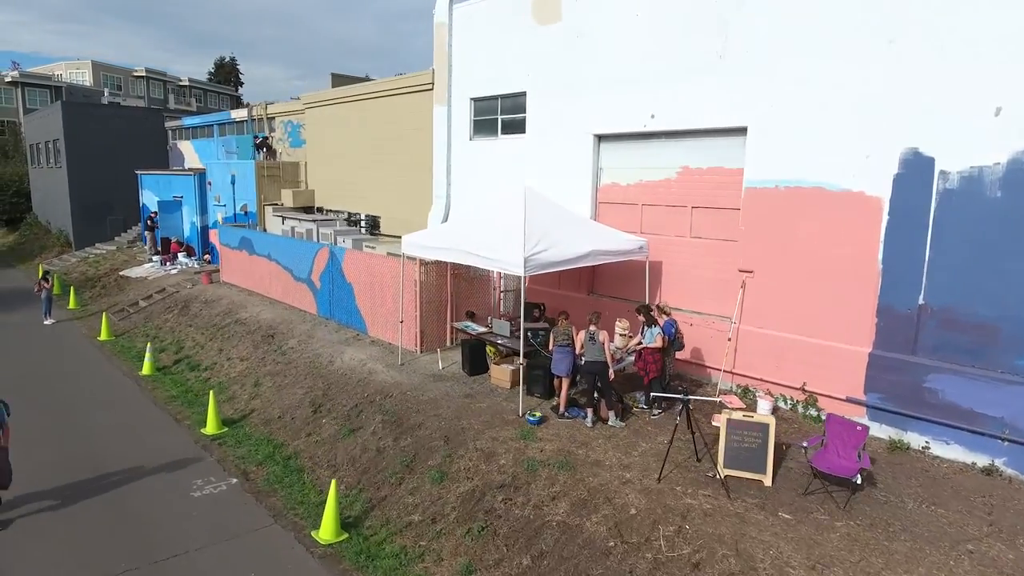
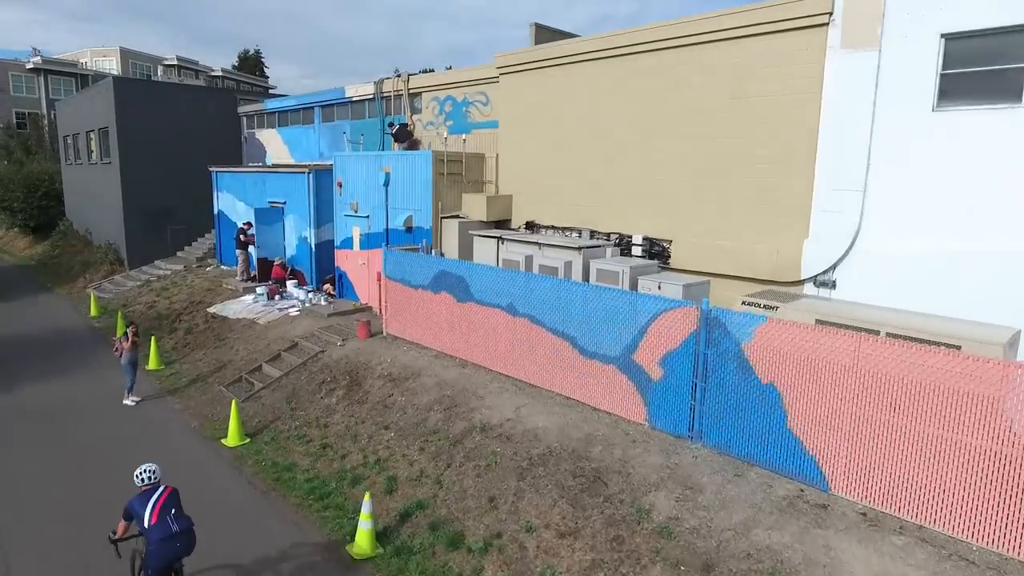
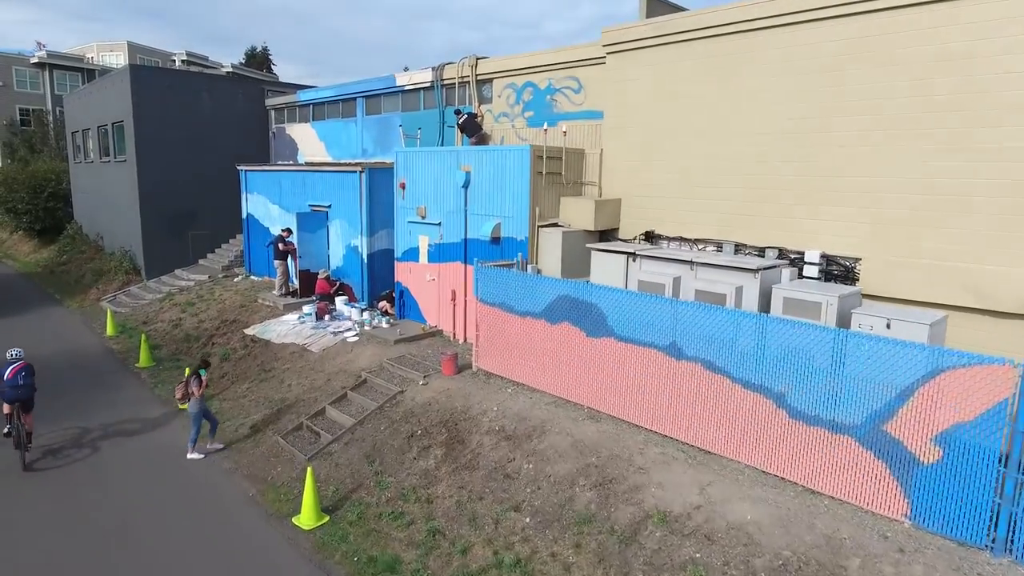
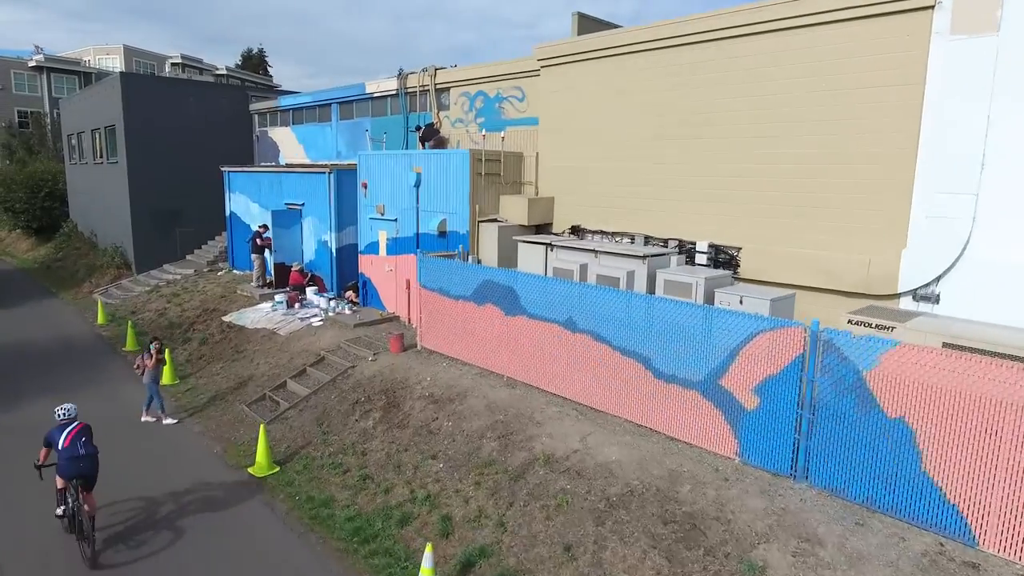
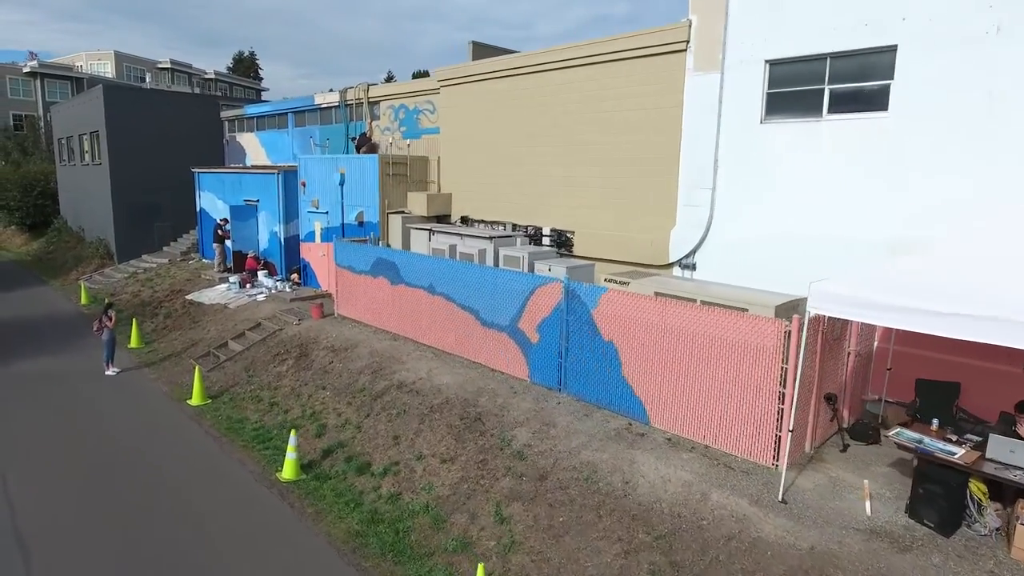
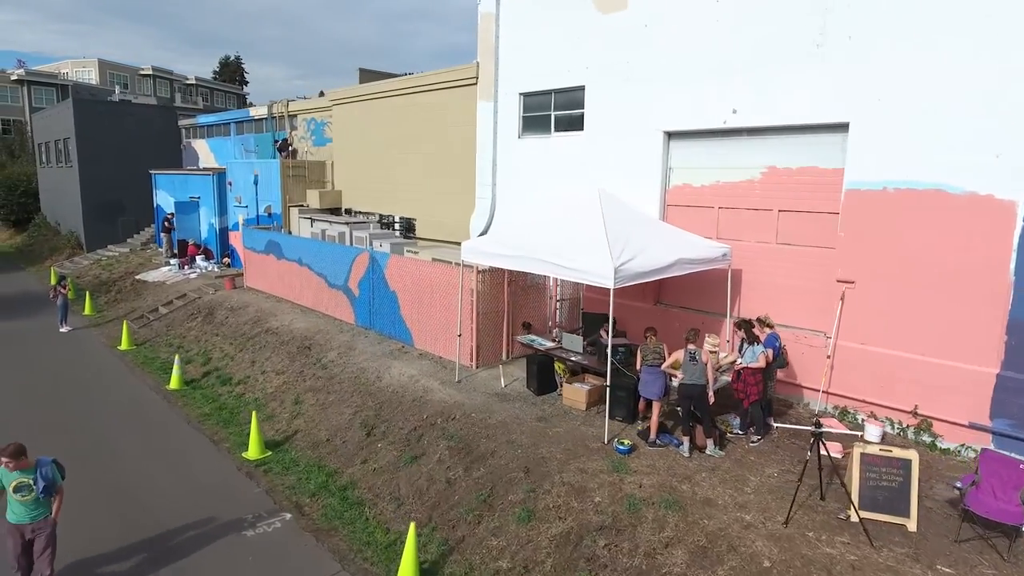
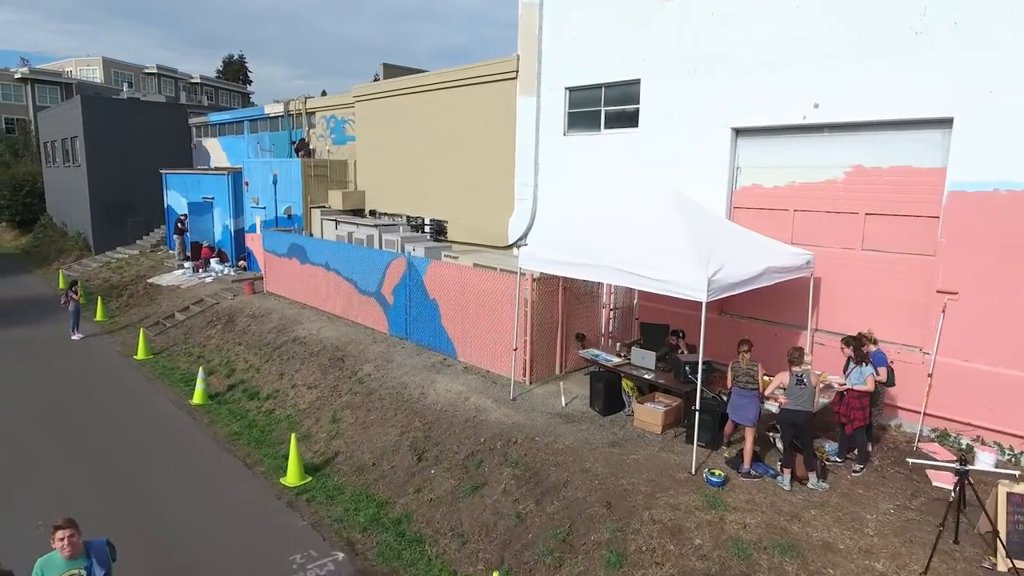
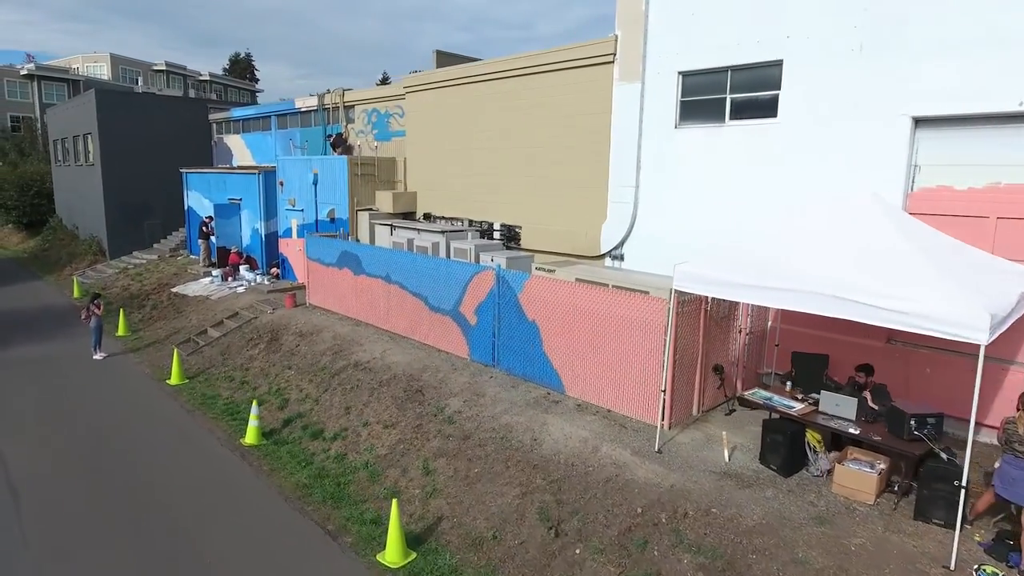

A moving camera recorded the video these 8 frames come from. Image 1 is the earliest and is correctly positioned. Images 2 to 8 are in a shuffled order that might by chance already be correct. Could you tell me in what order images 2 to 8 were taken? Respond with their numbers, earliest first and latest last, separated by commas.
6, 7, 8, 5, 2, 4, 3
